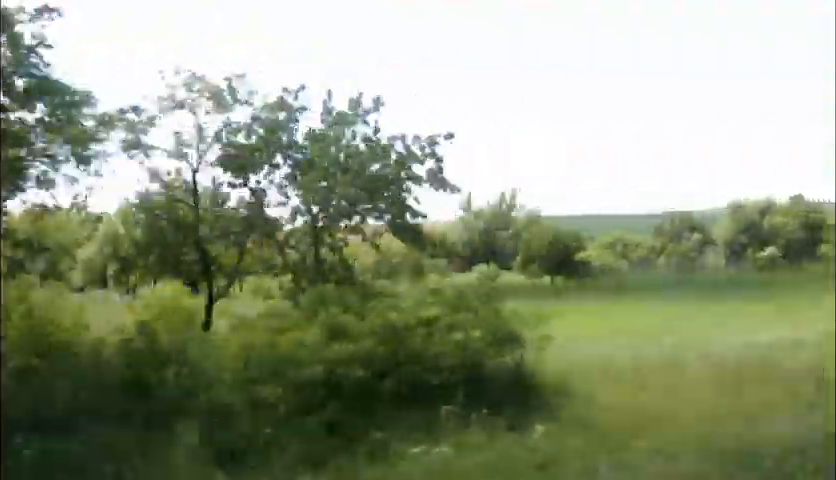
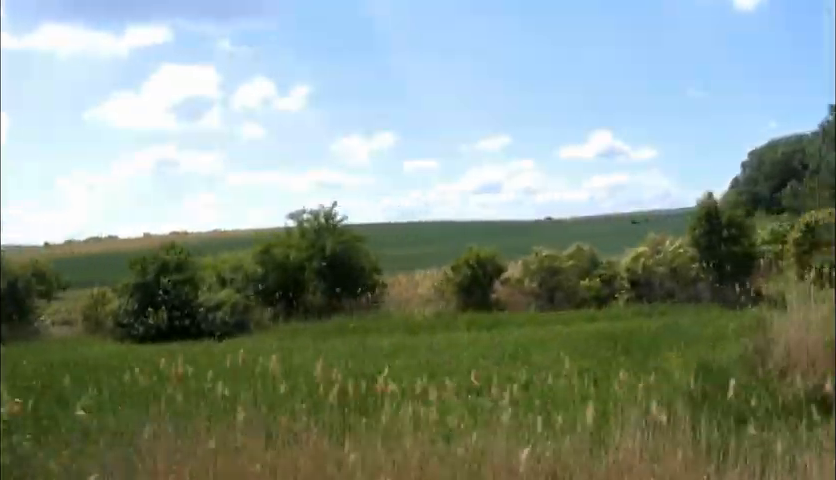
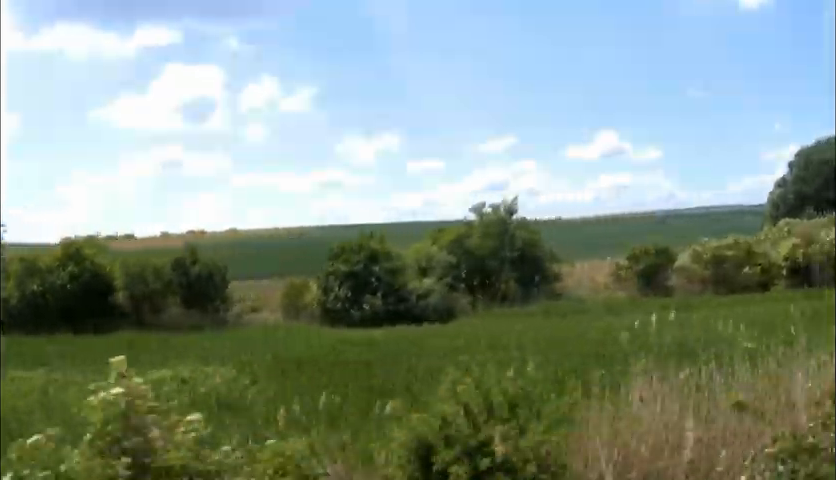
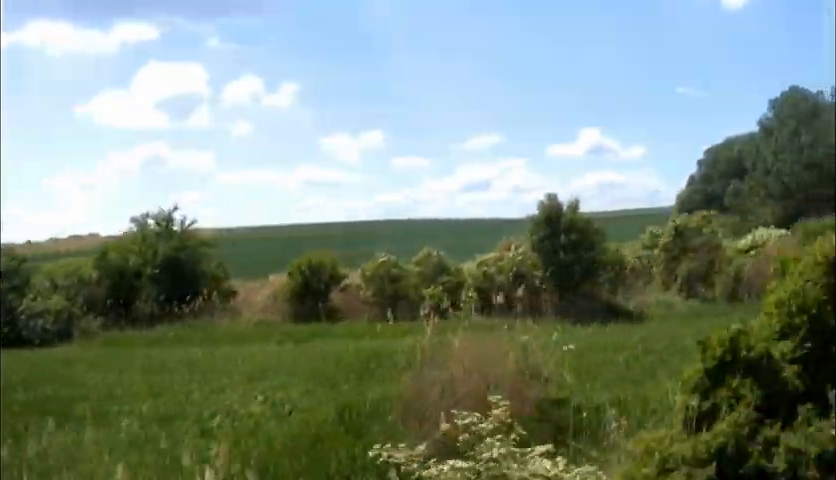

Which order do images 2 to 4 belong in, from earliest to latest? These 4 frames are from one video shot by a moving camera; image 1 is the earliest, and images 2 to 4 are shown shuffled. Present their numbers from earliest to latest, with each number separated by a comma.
3, 2, 4
